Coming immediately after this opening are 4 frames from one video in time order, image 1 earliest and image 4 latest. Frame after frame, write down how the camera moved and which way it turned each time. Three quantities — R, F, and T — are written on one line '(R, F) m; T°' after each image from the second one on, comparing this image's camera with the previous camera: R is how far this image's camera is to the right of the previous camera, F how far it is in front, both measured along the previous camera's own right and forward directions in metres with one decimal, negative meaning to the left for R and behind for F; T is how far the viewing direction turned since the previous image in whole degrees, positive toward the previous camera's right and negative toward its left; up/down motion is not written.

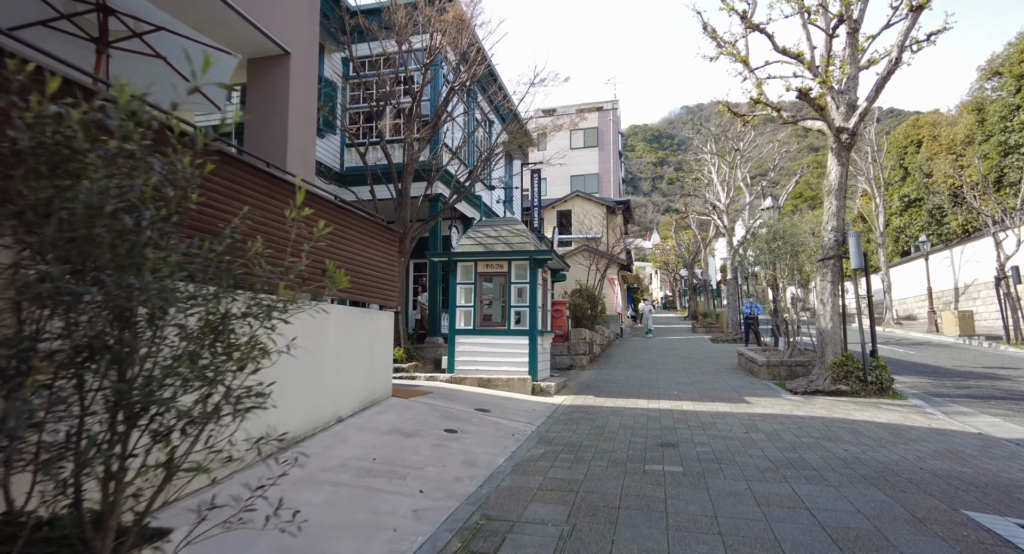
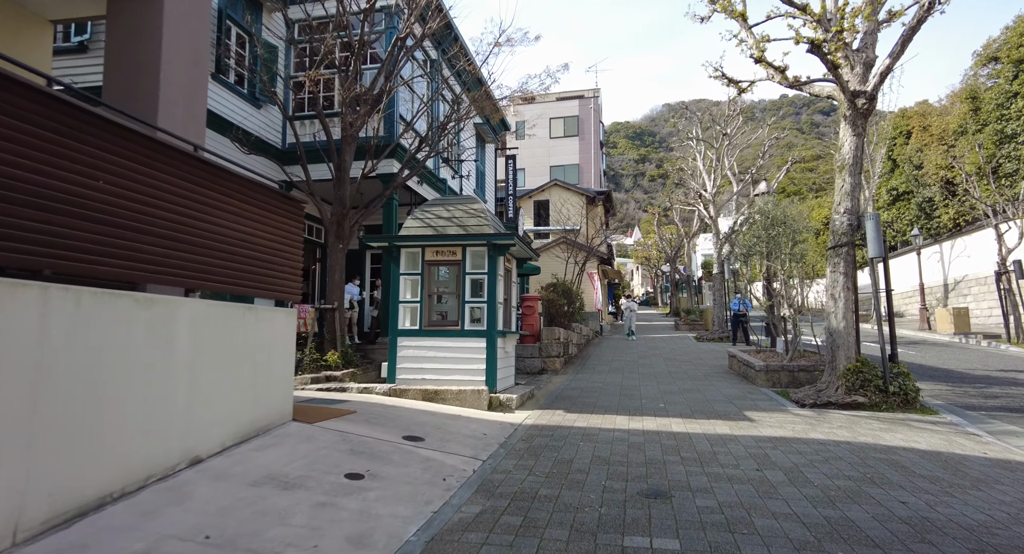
(+0.5, +1.7) m; +2°
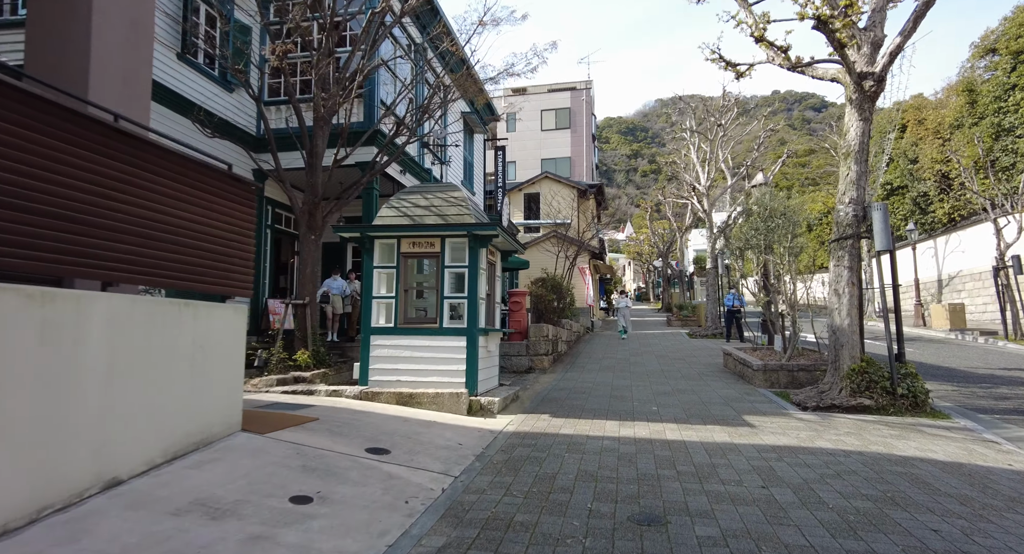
(+0.2, +0.6) m; +1°
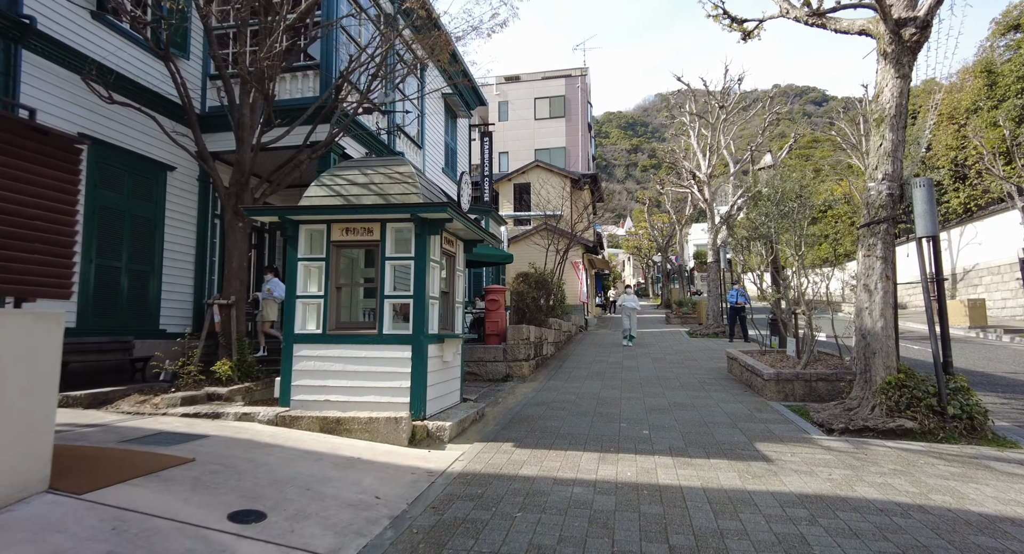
(+0.5, +1.4) m; 0°
